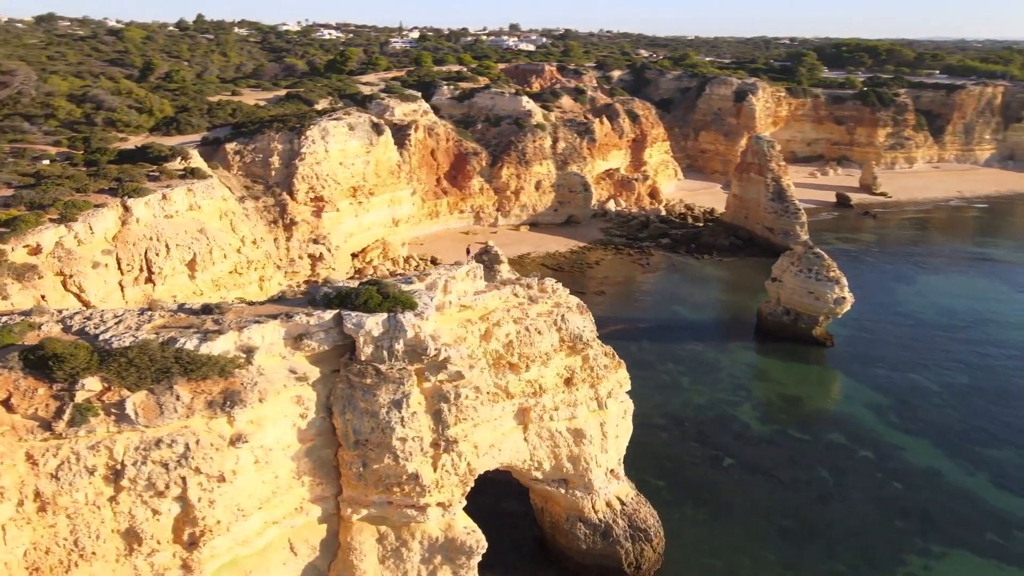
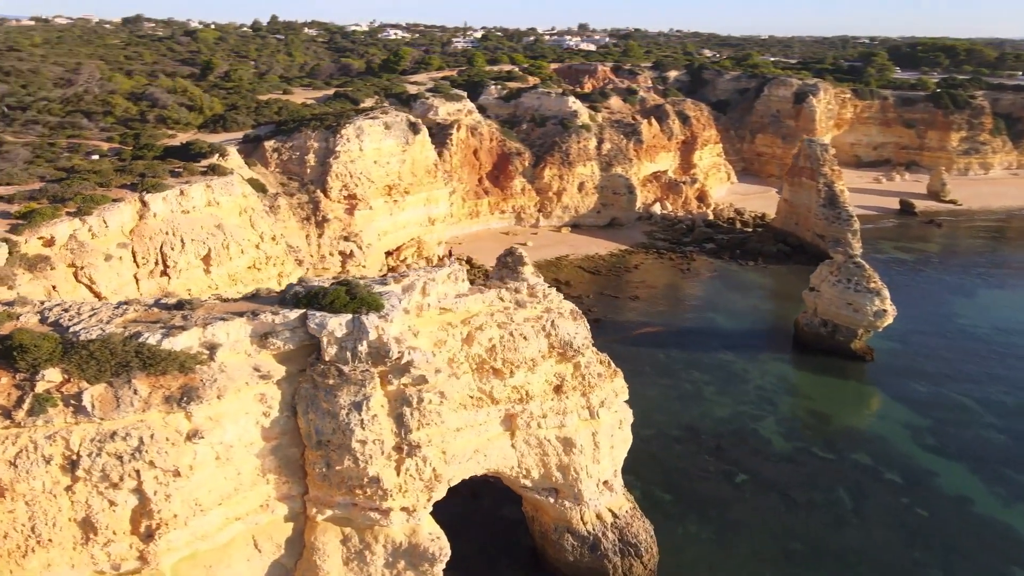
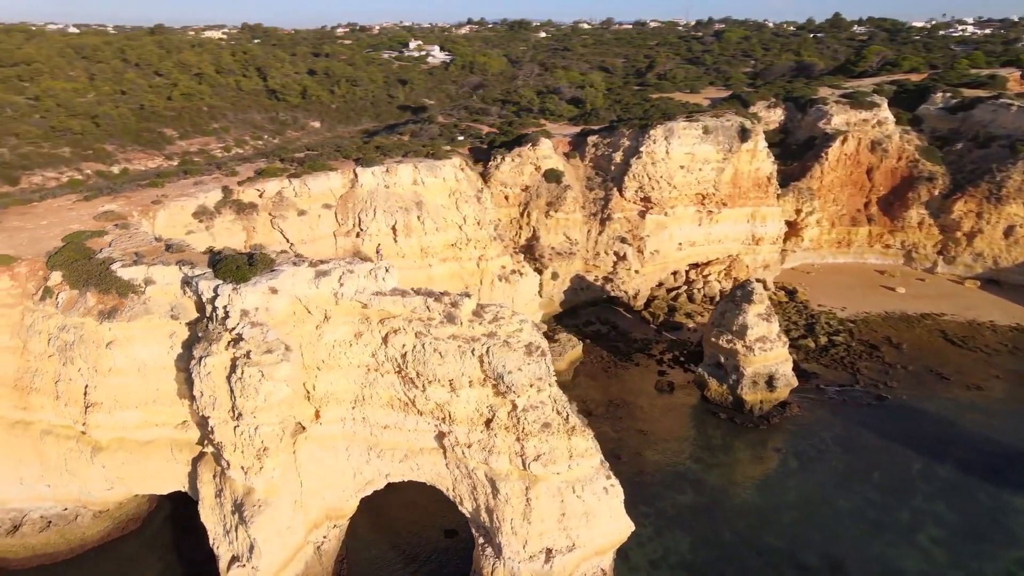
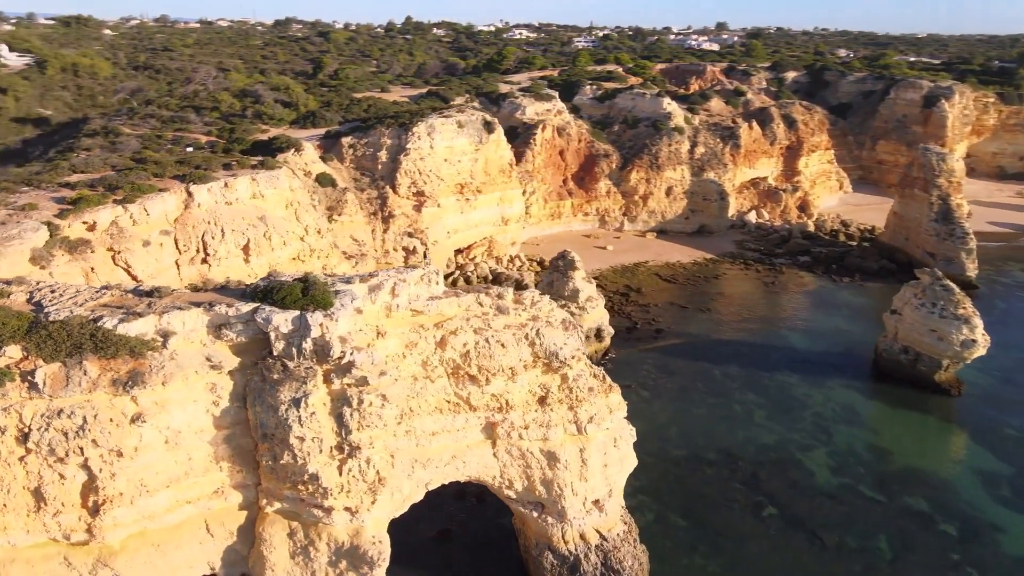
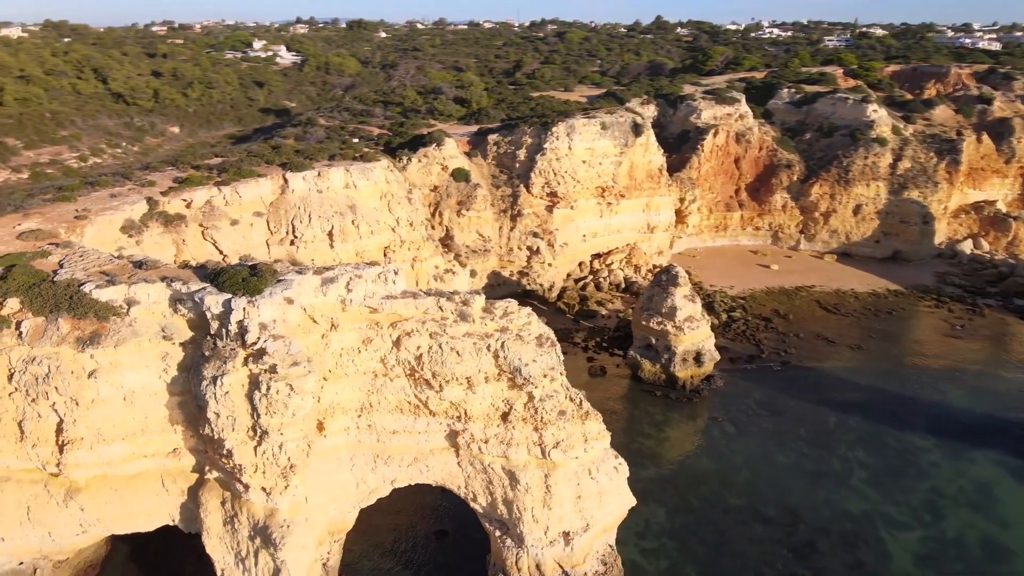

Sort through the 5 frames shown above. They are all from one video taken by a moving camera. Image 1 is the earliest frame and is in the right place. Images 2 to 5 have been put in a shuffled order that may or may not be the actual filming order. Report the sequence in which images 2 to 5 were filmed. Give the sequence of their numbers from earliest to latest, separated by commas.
2, 4, 5, 3
